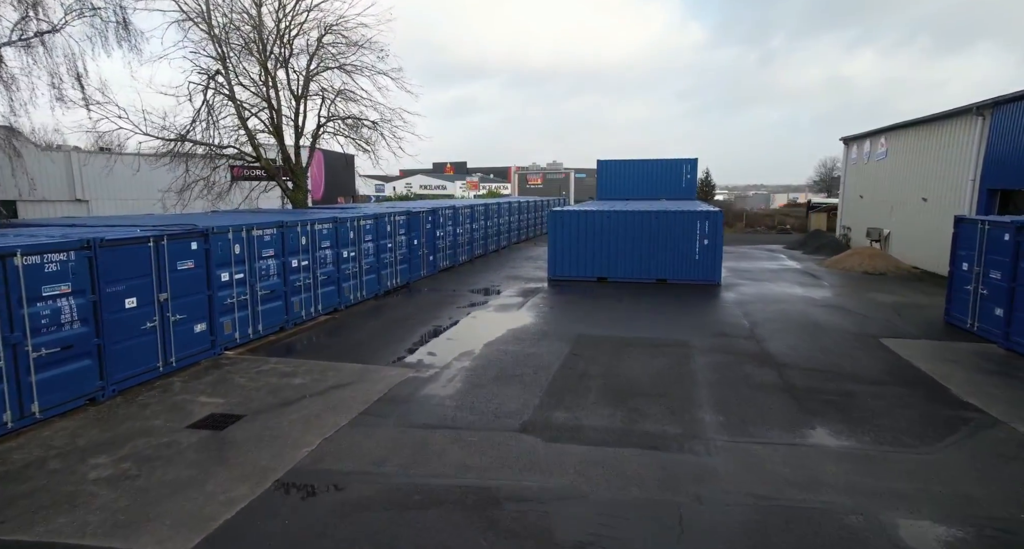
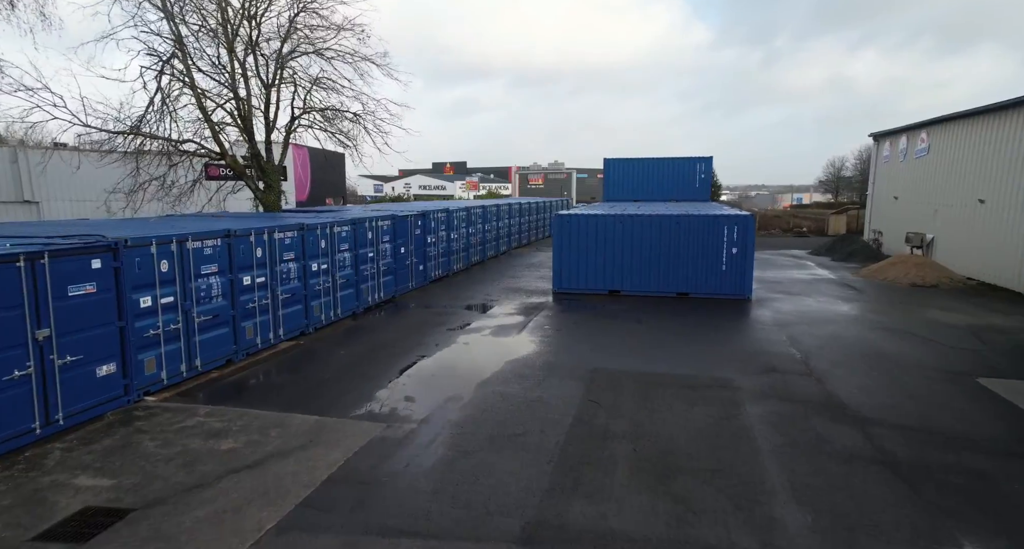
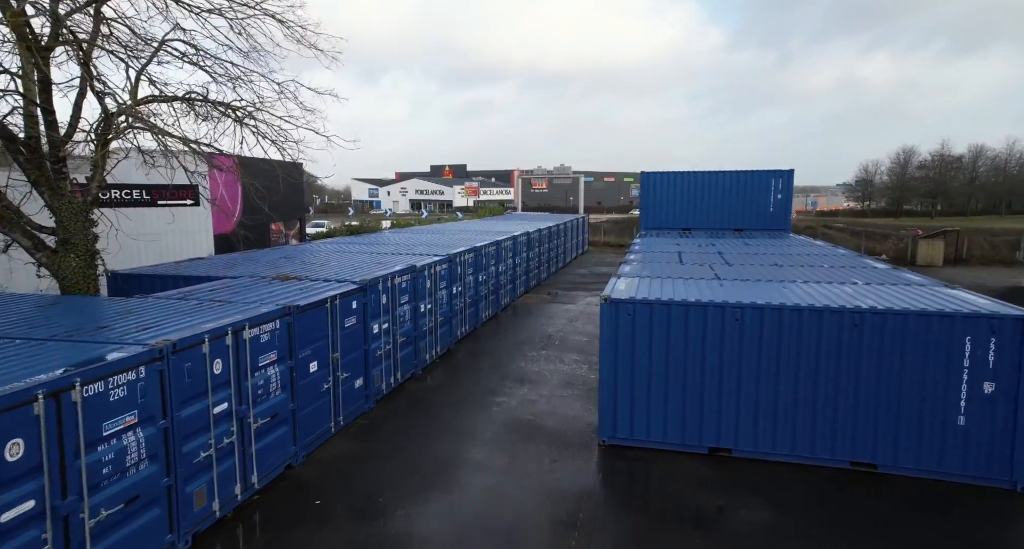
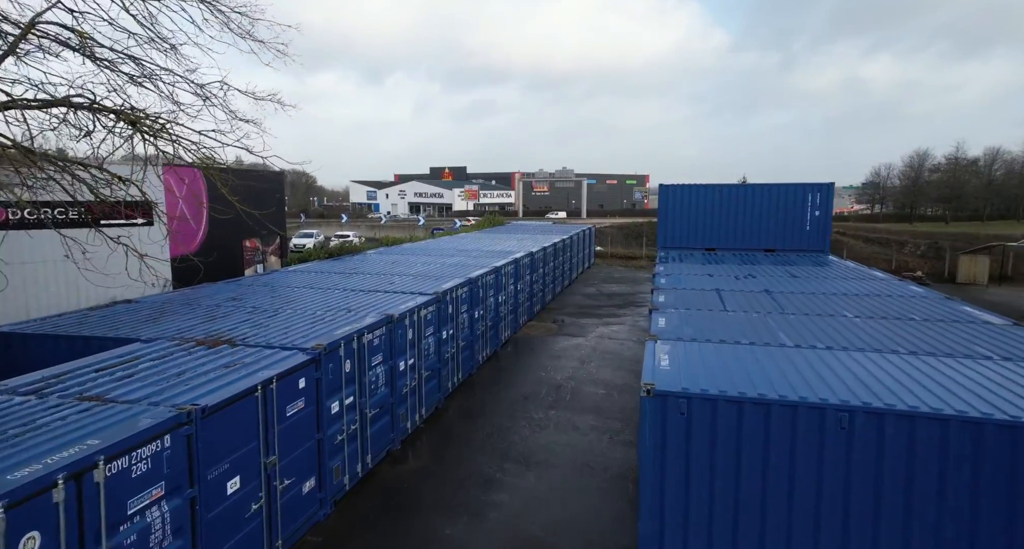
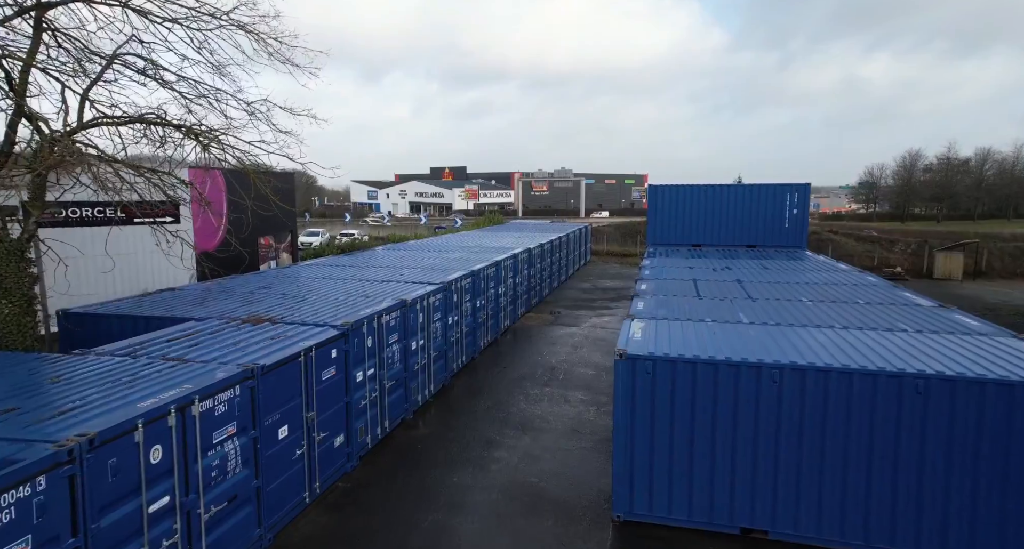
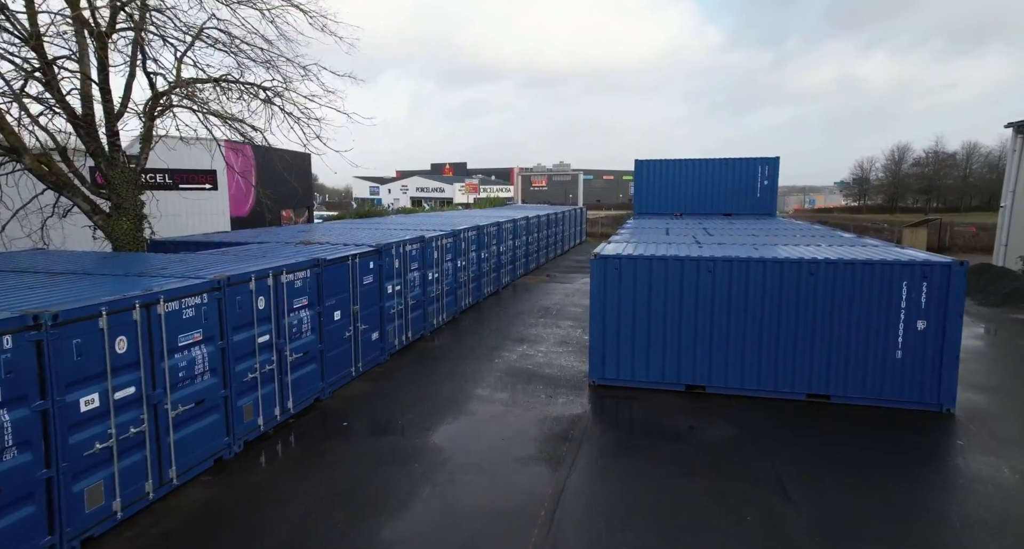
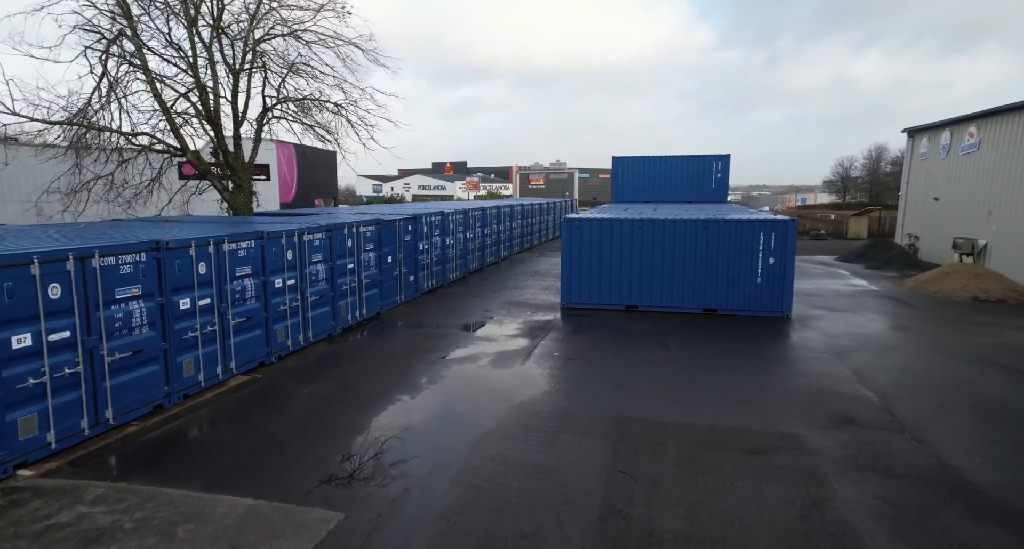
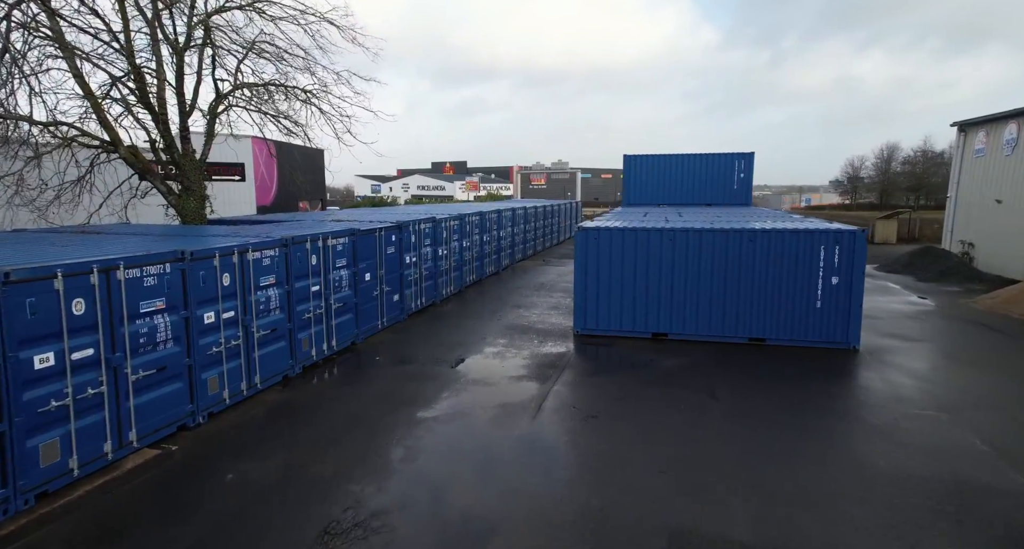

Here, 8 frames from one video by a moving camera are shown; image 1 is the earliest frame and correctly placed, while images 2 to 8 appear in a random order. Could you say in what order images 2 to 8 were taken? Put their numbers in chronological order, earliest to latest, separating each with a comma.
2, 7, 8, 6, 3, 5, 4
